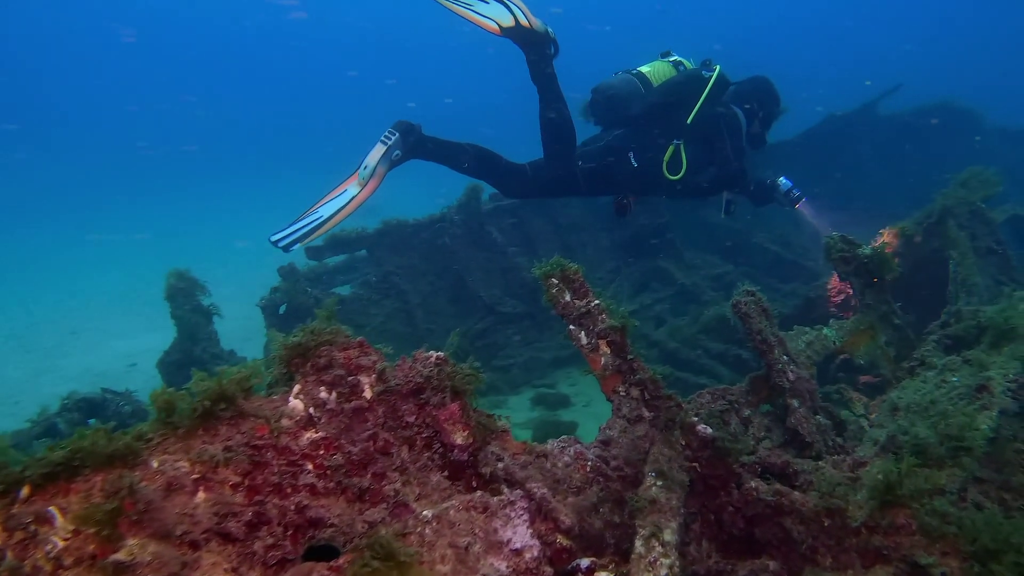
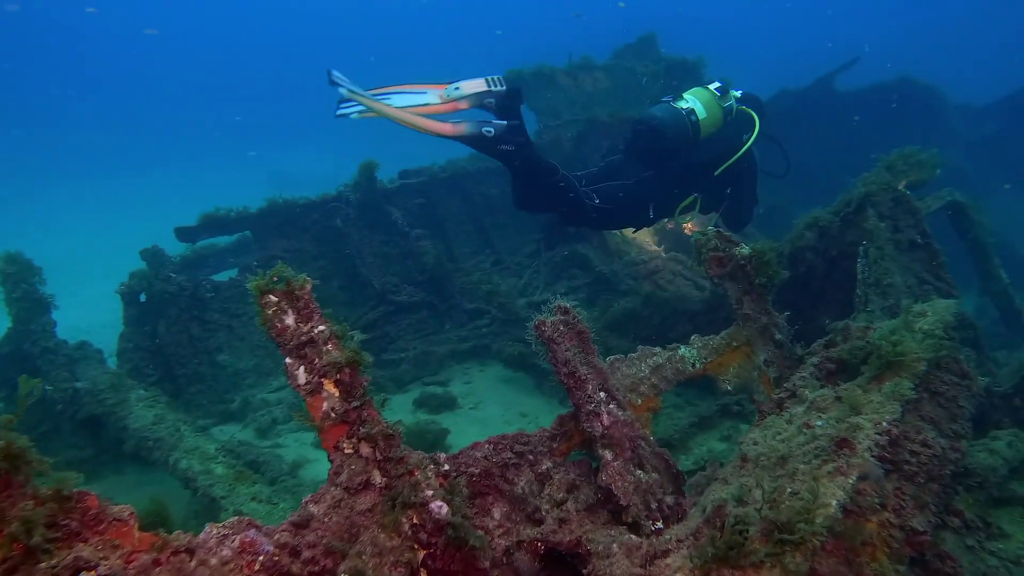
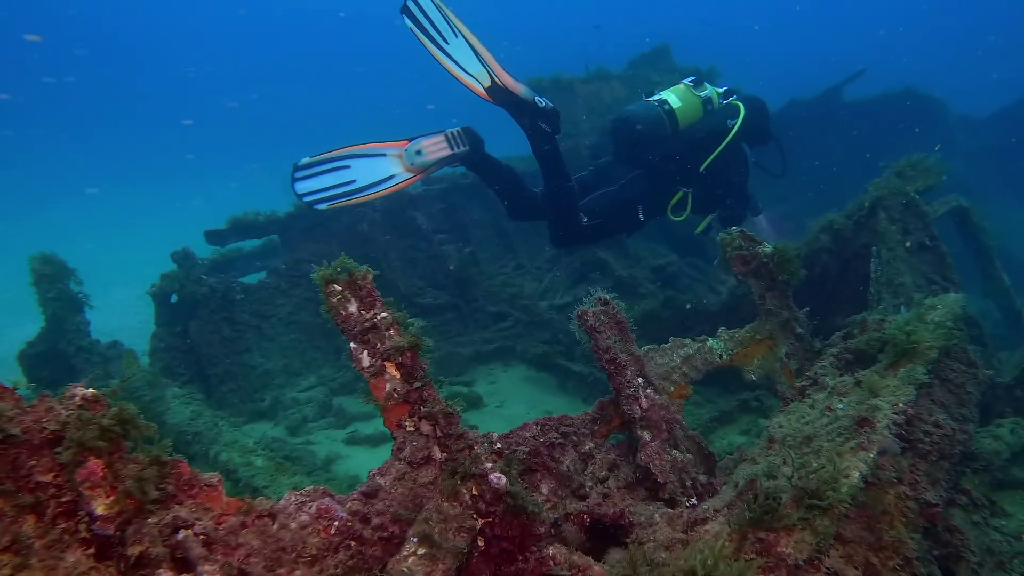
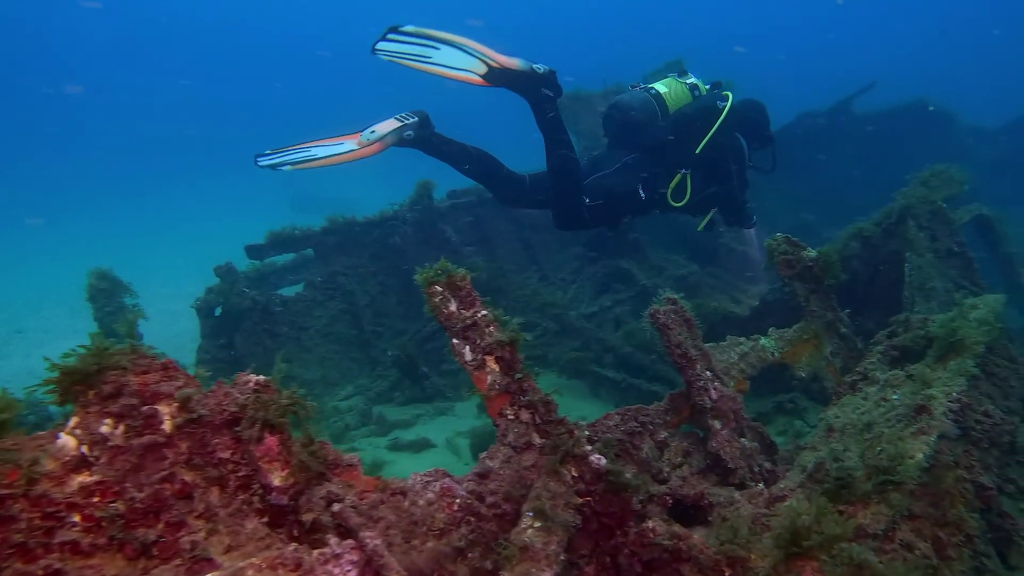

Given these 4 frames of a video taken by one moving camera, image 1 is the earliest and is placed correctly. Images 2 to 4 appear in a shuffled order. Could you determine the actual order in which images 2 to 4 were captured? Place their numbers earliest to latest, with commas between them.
4, 3, 2
